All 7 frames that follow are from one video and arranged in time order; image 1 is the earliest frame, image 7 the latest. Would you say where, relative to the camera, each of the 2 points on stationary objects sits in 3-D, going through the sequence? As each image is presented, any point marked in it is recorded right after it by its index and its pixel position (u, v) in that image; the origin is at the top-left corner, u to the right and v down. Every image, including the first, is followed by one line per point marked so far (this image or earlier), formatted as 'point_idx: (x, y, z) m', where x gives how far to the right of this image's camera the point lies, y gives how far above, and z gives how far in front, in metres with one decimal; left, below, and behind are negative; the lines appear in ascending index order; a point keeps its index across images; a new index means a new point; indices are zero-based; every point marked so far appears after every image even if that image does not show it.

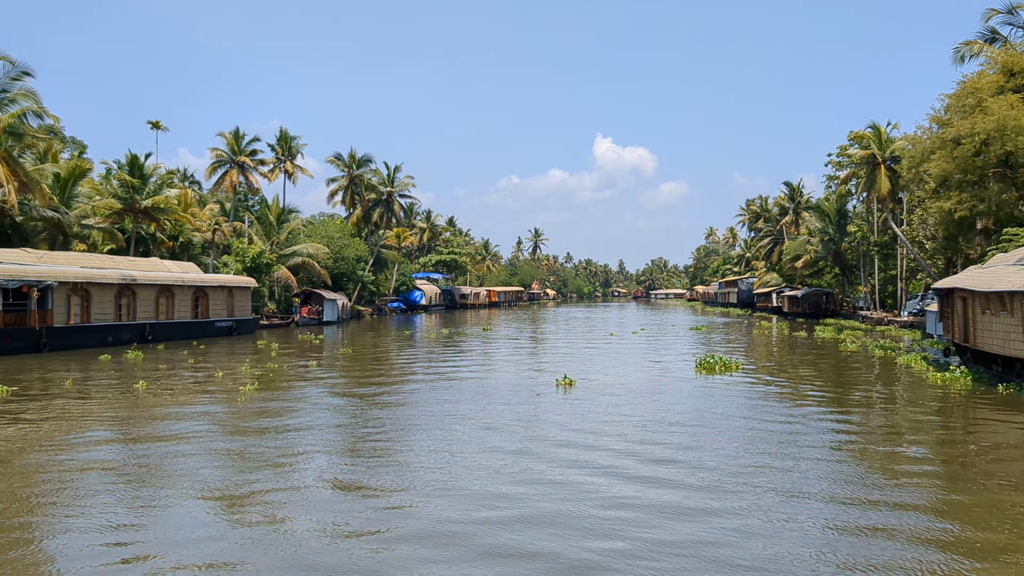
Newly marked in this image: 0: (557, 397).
0: (+0.8, -1.8, +17.3) m
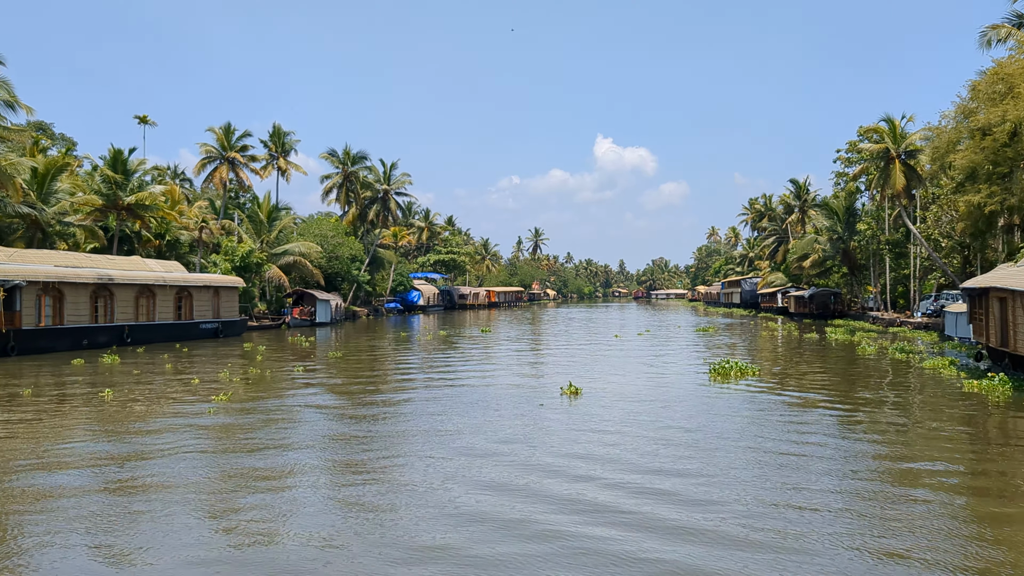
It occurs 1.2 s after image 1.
0: (+0.7, -1.8, +15.9) m
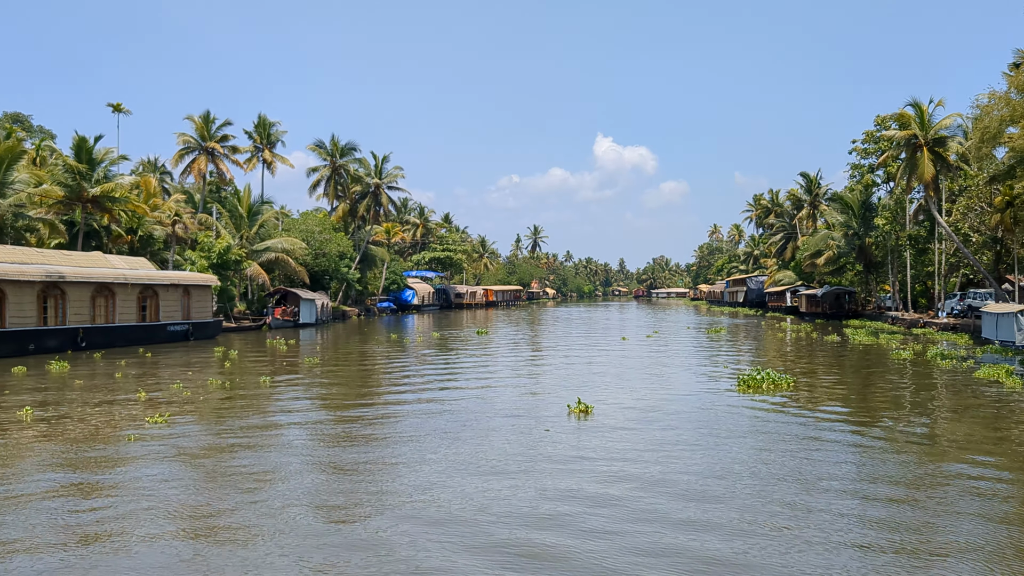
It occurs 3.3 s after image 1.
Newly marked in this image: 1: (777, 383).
0: (+0.7, -1.8, +13.5) m
1: (+4.8, -1.7, +17.8) m
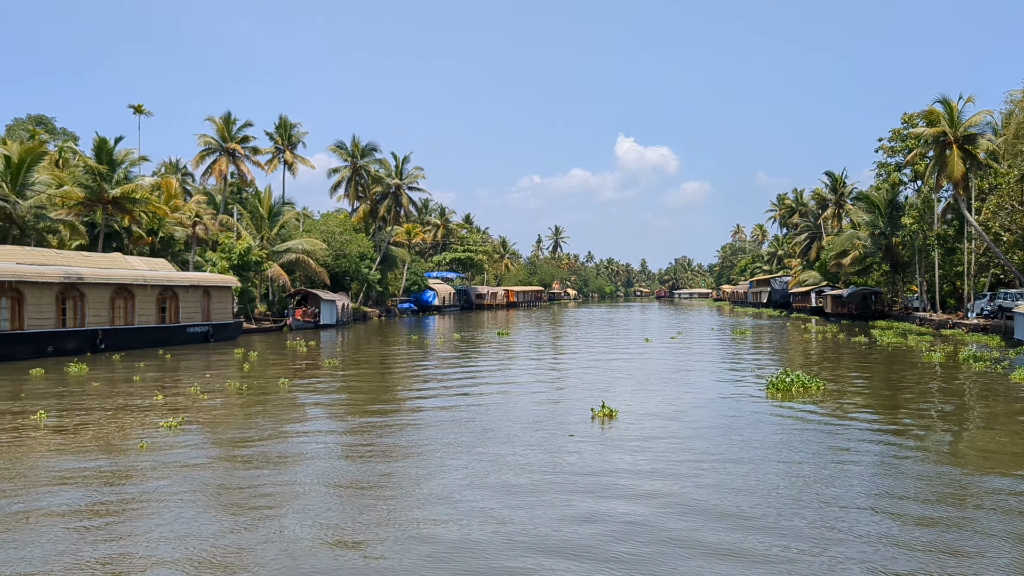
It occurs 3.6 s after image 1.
0: (+0.9, -1.8, +13.2) m
1: (+5.2, -1.7, +17.4) m
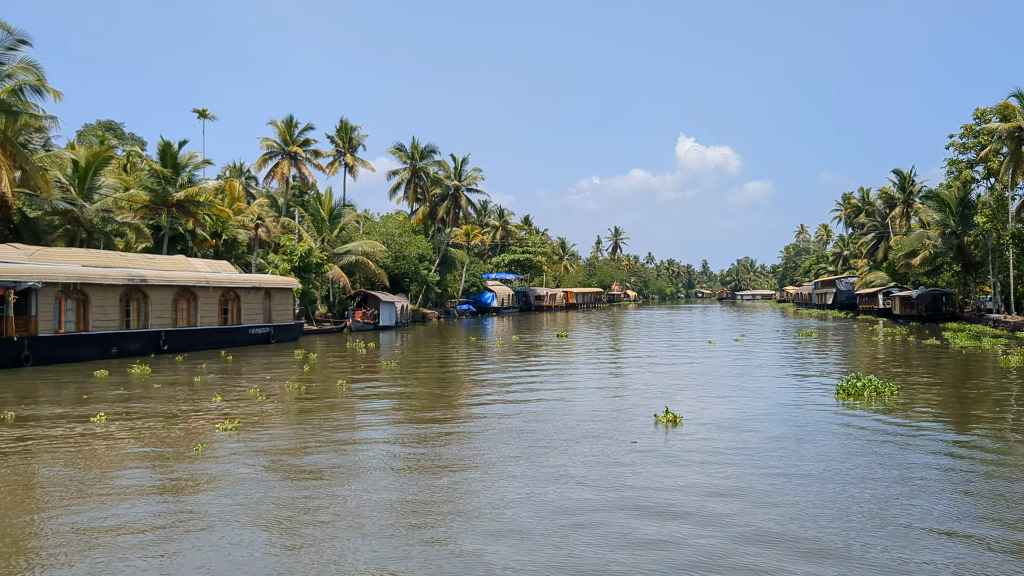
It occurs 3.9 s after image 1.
0: (+1.7, -1.8, +12.9) m
1: (+6.2, -1.7, +16.8) m
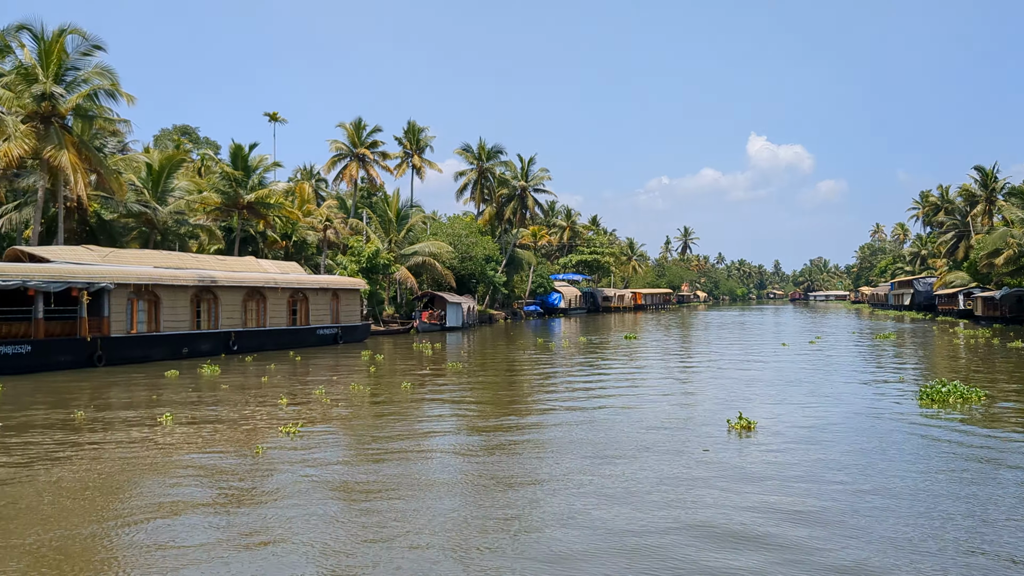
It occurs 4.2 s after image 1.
0: (+2.5, -1.8, +12.5) m
1: (+7.3, -1.8, +16.1) m
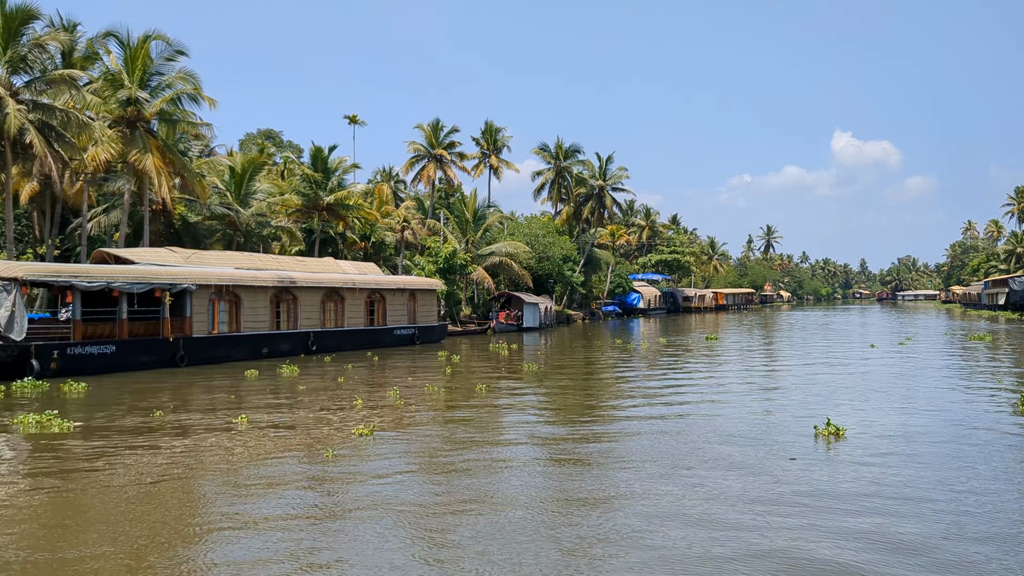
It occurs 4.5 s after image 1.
0: (+3.5, -1.8, +12.0) m
1: (+8.5, -1.8, +15.2) m
